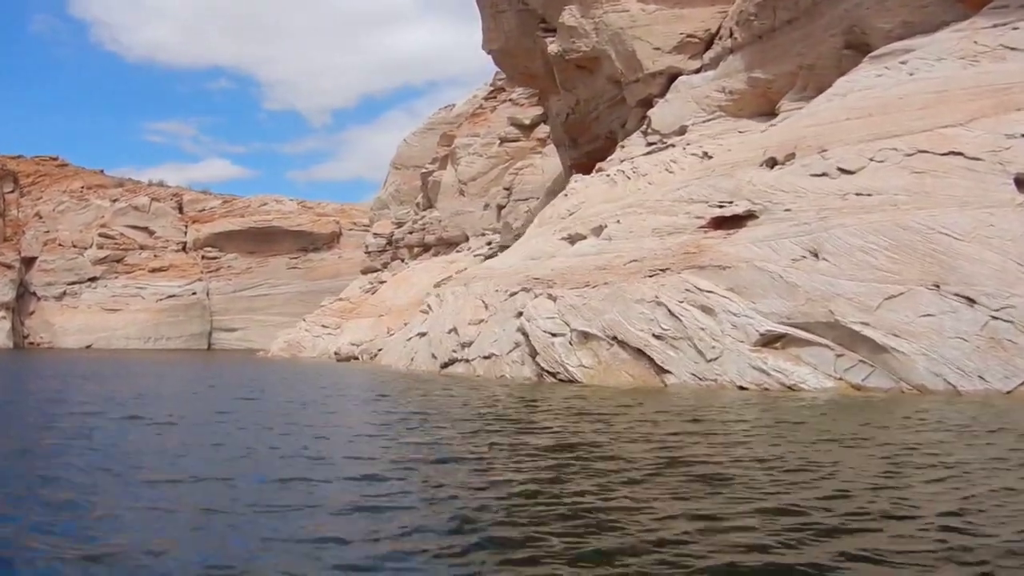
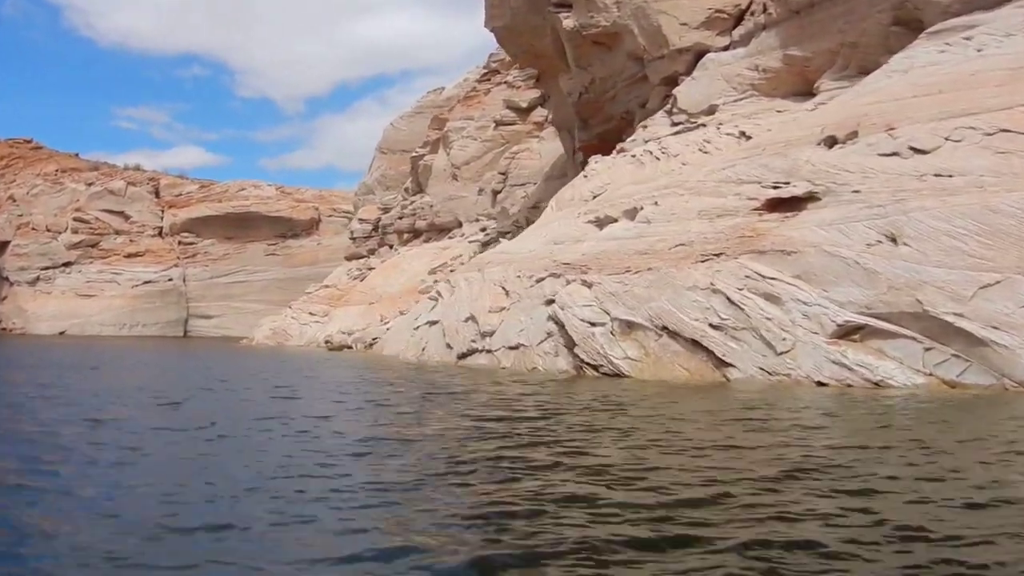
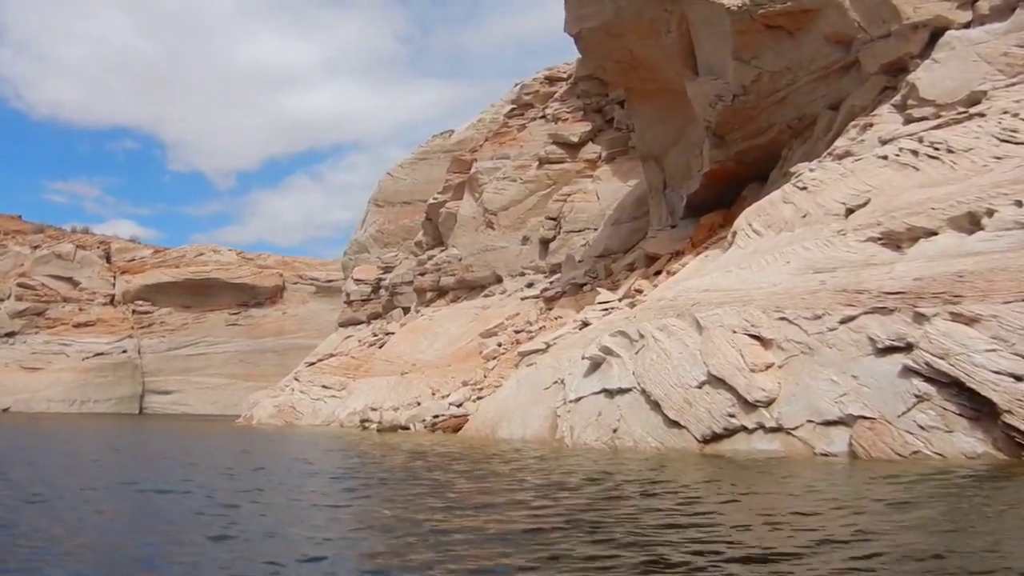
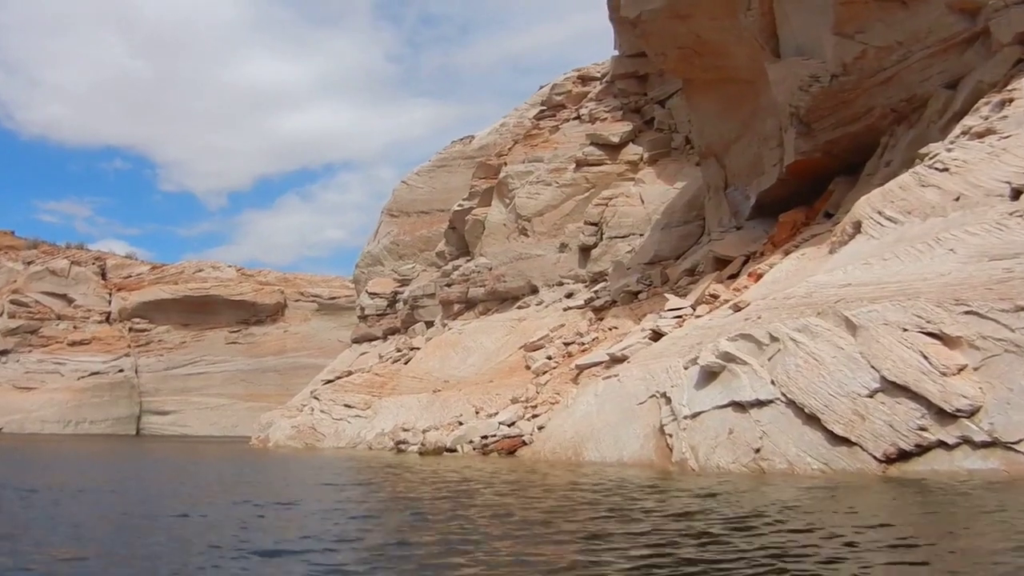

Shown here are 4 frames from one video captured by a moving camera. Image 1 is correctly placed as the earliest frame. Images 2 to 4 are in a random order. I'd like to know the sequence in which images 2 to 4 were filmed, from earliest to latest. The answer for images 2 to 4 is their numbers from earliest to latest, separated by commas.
2, 3, 4
